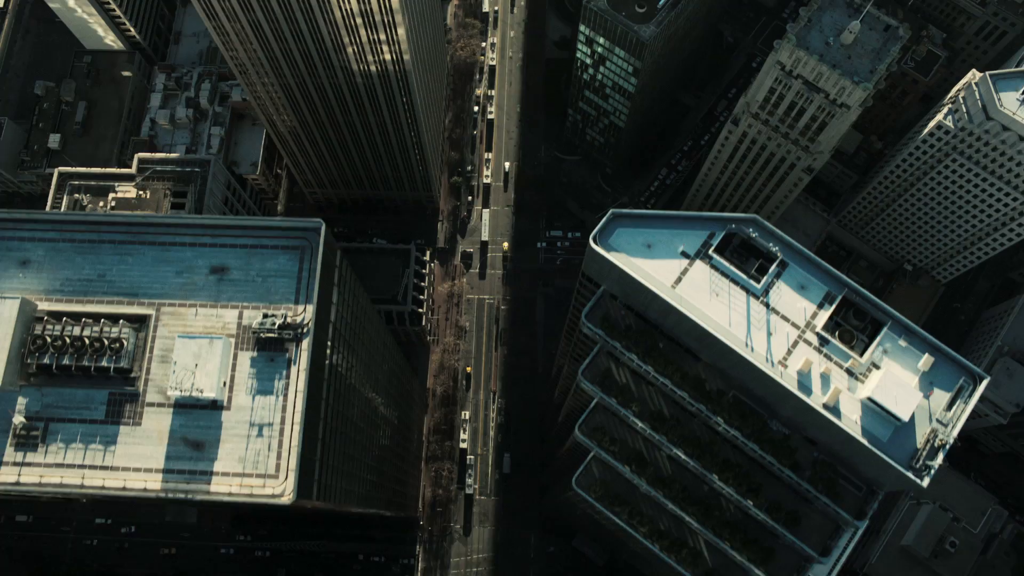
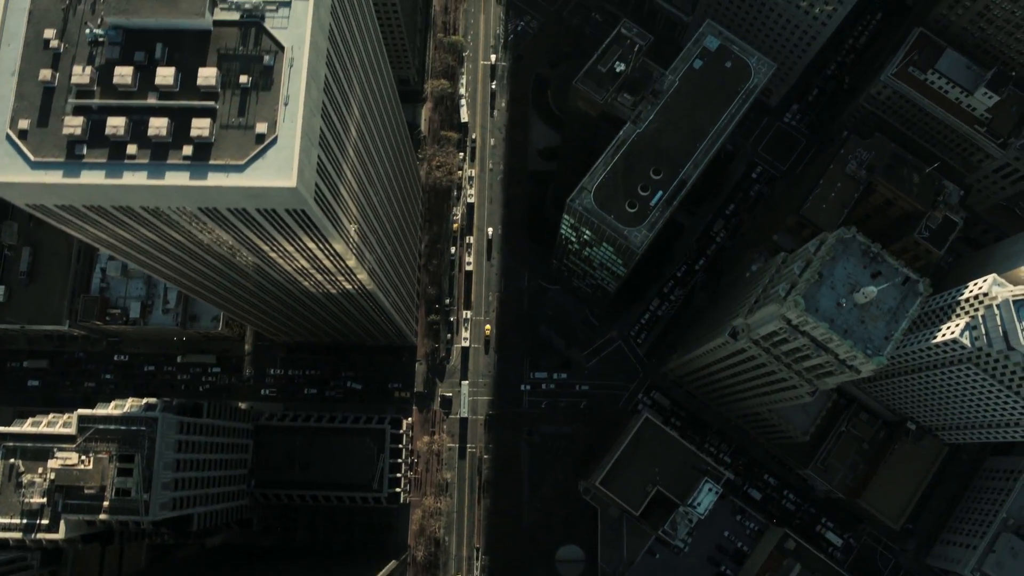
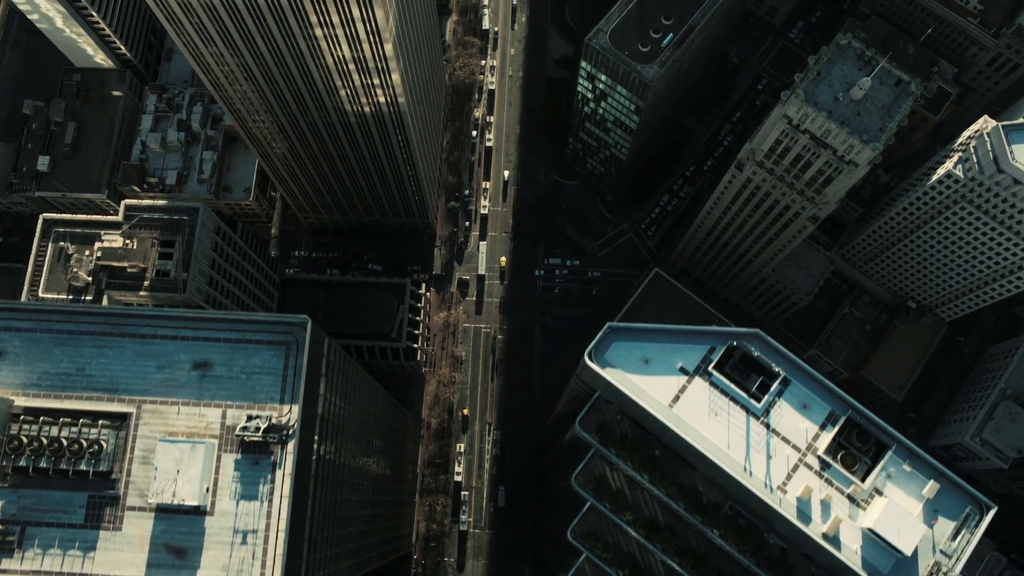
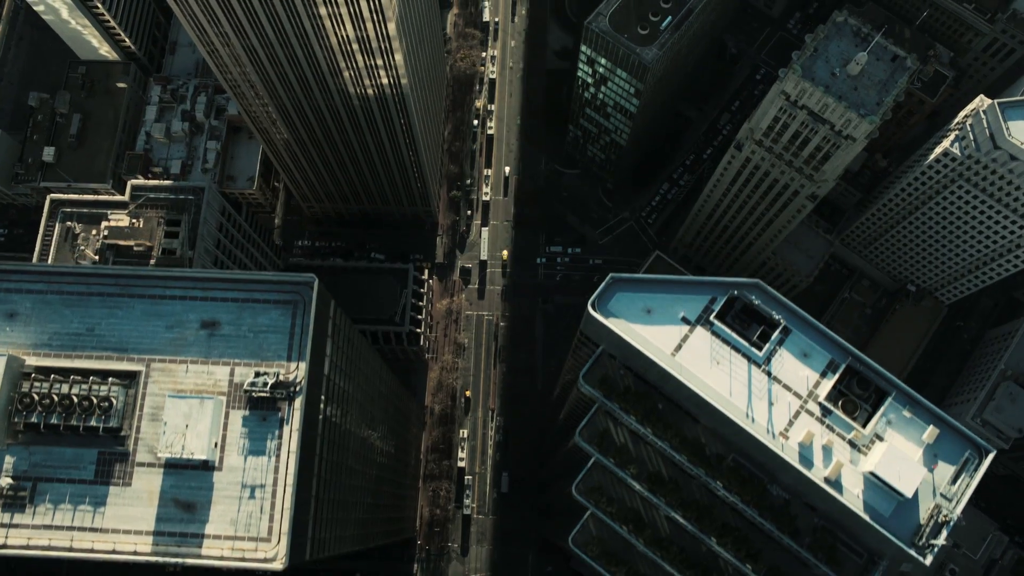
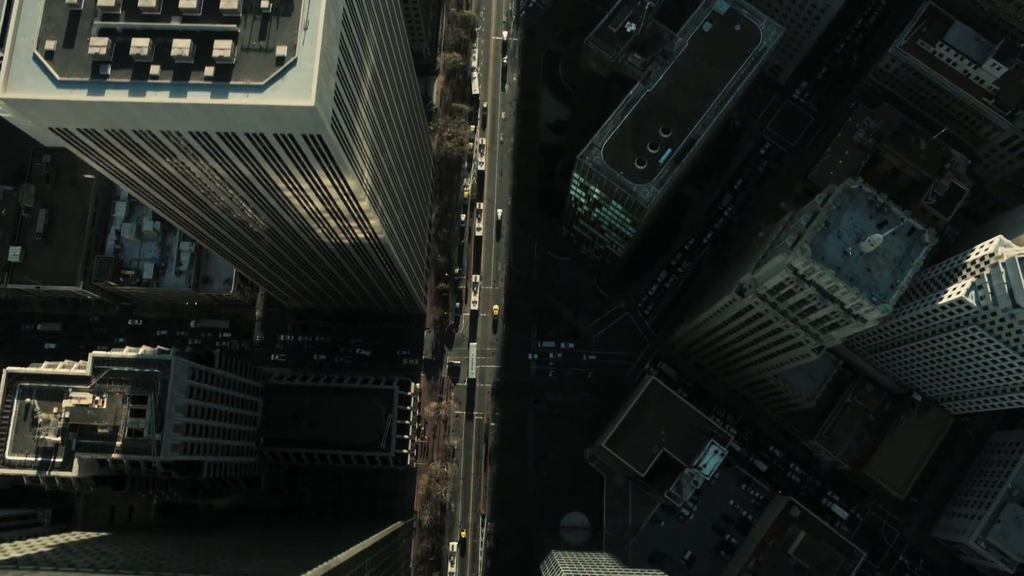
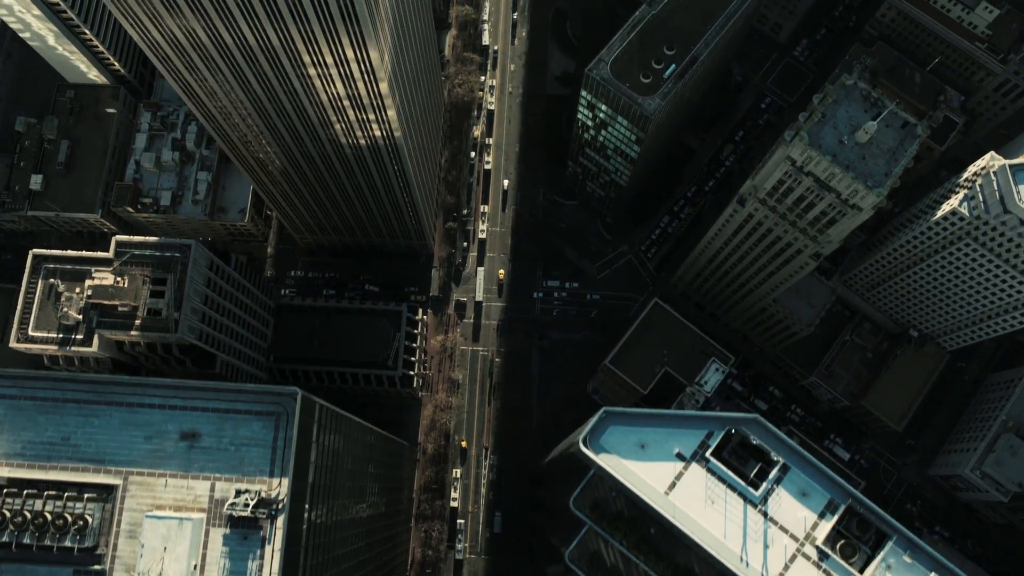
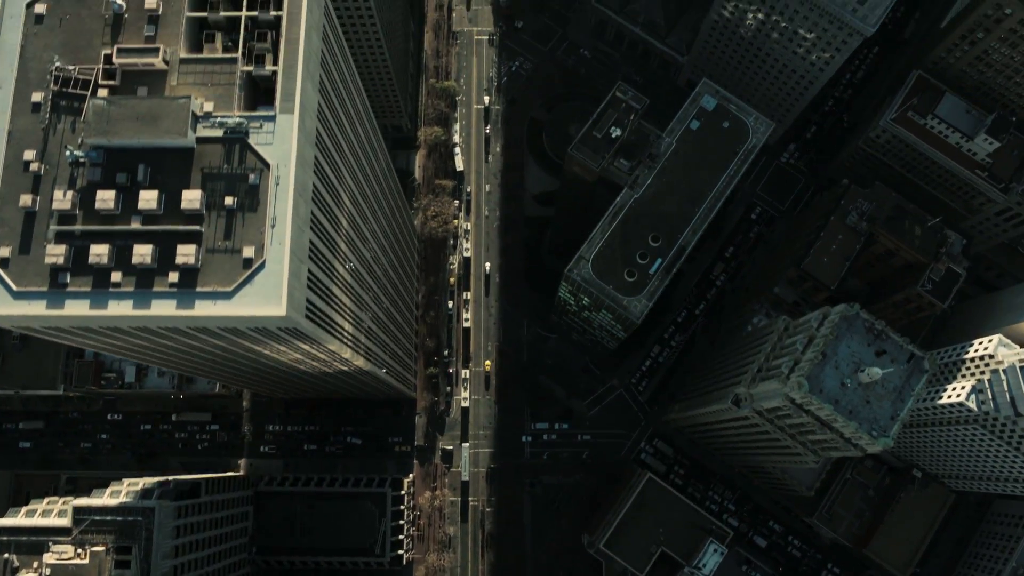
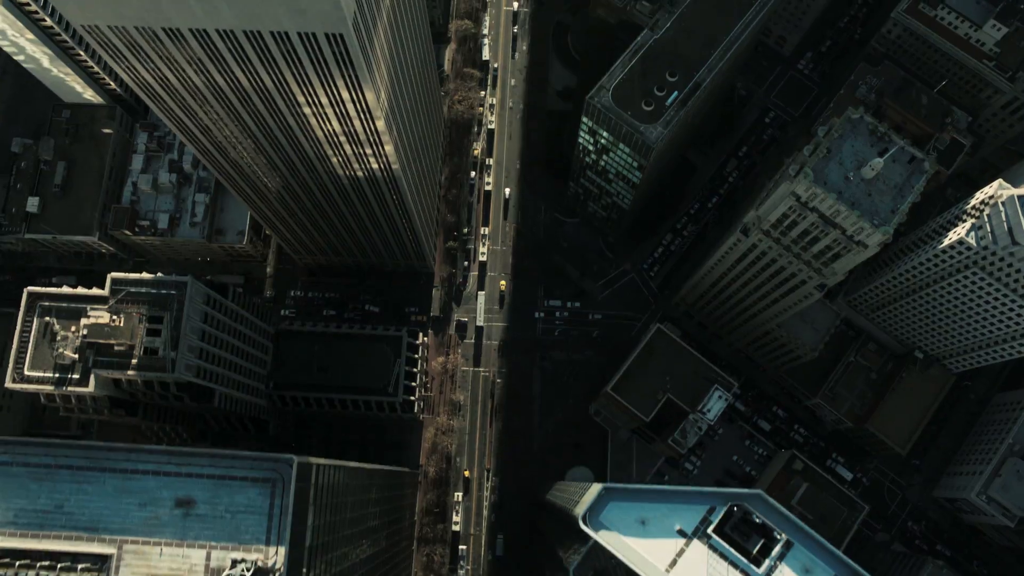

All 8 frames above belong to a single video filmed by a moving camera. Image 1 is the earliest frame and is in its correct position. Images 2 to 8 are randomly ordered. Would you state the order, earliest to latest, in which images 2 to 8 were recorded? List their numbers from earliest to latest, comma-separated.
4, 3, 6, 8, 5, 2, 7
